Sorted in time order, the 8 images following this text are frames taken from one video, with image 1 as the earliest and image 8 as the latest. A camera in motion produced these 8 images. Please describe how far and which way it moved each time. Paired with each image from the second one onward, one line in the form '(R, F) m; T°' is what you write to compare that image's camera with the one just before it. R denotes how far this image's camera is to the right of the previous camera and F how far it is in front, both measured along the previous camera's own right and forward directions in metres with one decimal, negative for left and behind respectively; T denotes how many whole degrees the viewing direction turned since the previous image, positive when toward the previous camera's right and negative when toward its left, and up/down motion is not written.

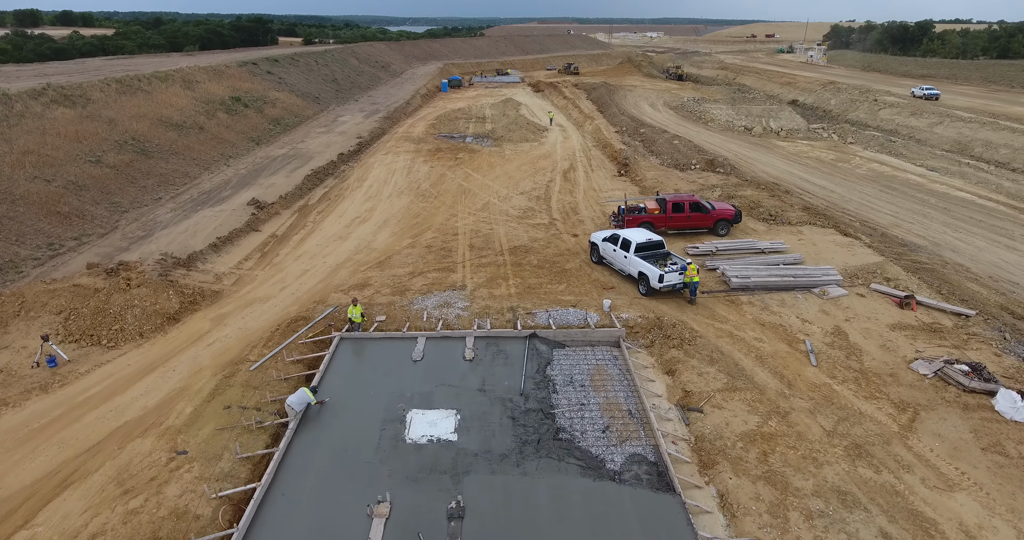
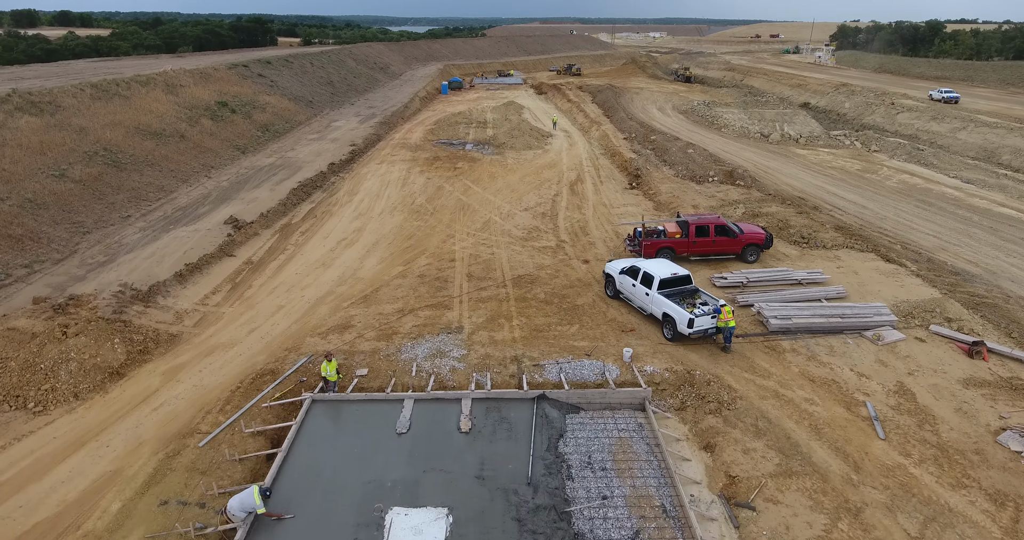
(0.0, +1.7) m; 0°
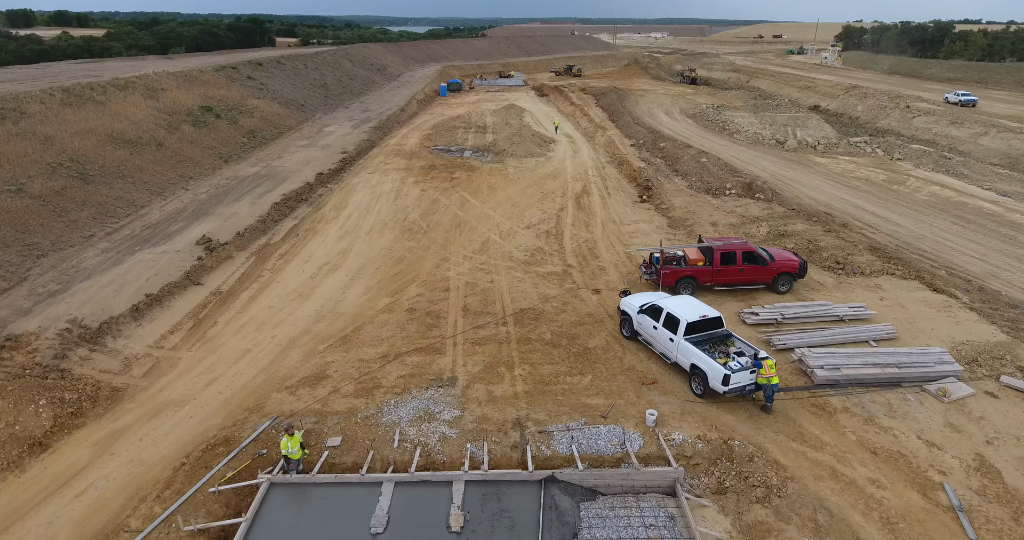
(0.0, +1.6) m; 0°
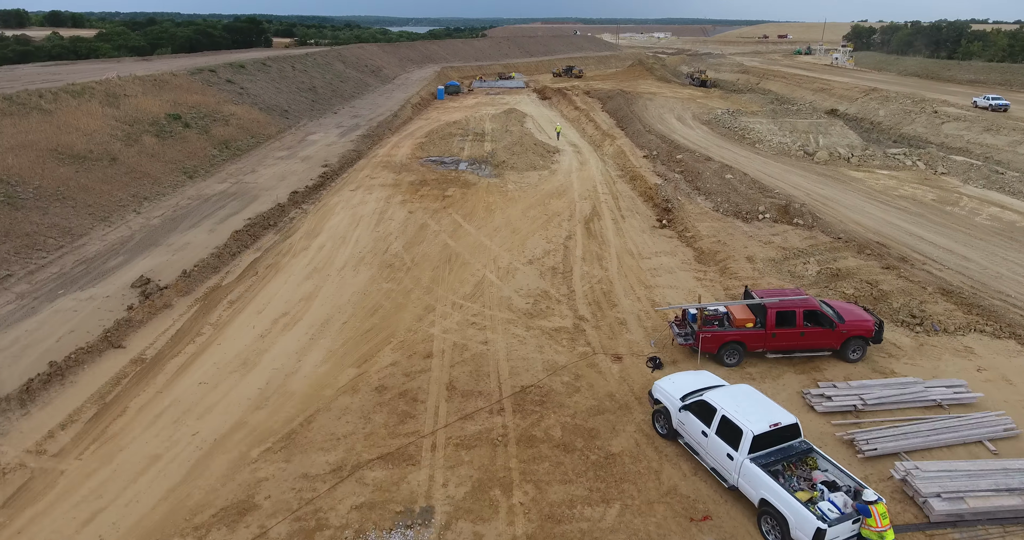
(0.0, +2.6) m; 0°
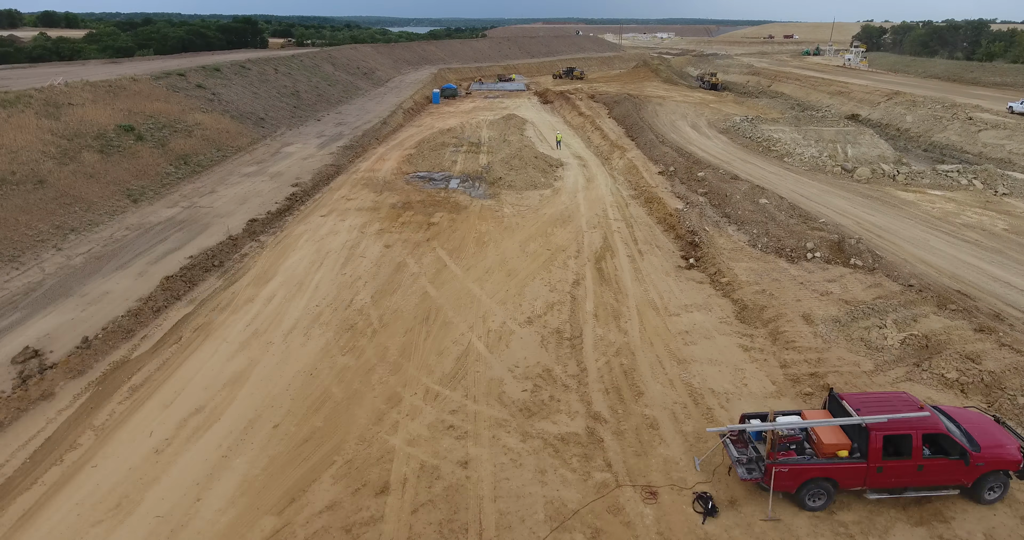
(+0.1, +2.9) m; 0°
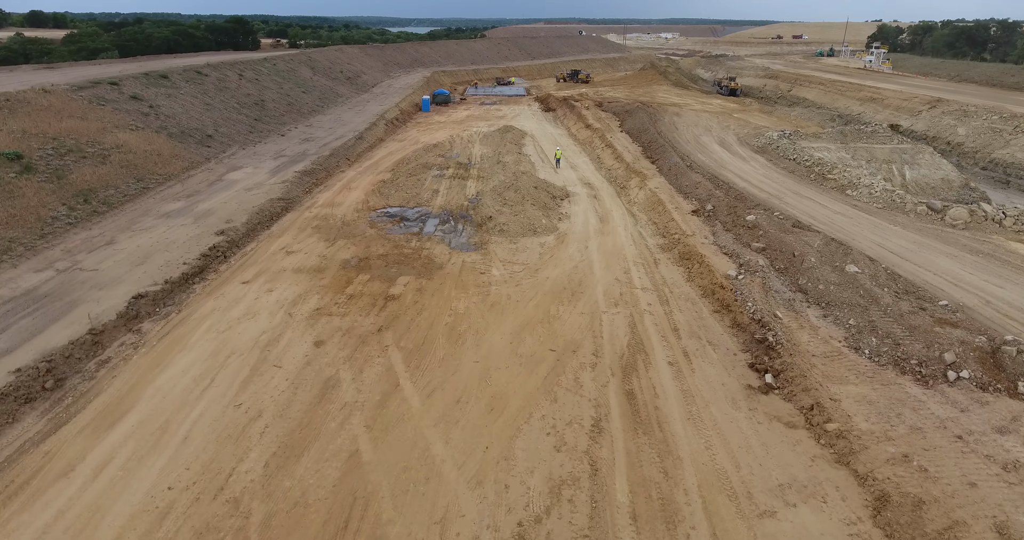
(+0.3, +4.8) m; 0°
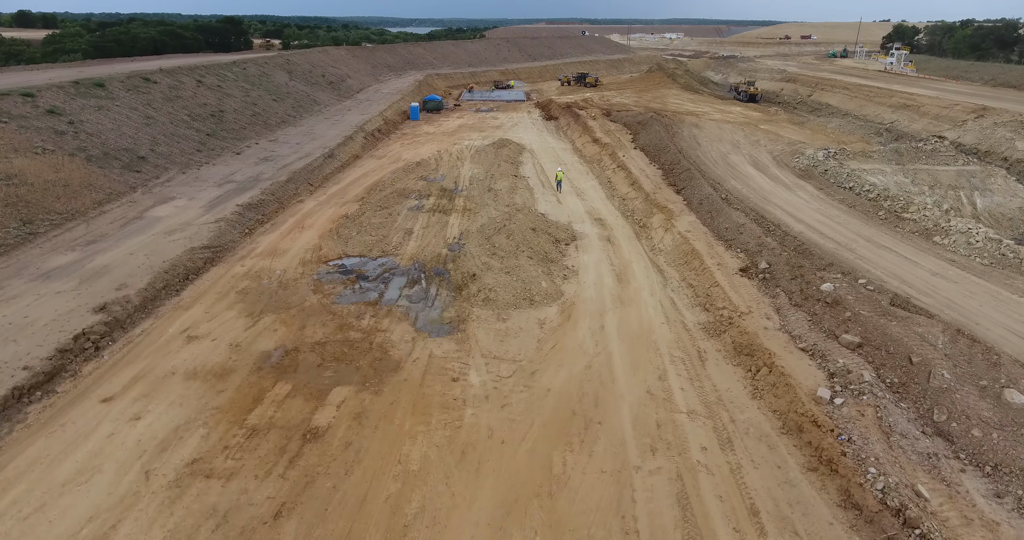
(+0.3, +4.2) m; 0°
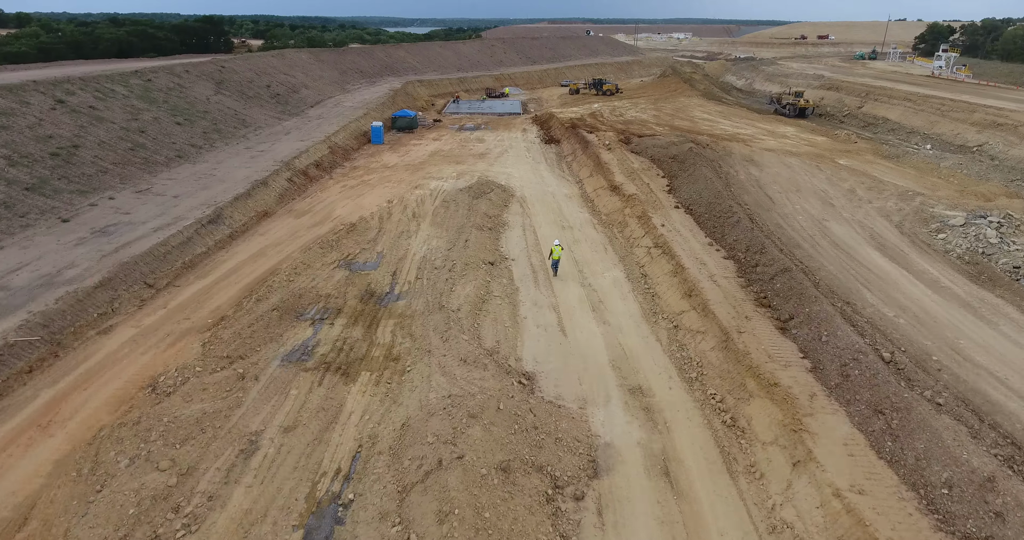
(+0.7, +8.8) m; 0°
